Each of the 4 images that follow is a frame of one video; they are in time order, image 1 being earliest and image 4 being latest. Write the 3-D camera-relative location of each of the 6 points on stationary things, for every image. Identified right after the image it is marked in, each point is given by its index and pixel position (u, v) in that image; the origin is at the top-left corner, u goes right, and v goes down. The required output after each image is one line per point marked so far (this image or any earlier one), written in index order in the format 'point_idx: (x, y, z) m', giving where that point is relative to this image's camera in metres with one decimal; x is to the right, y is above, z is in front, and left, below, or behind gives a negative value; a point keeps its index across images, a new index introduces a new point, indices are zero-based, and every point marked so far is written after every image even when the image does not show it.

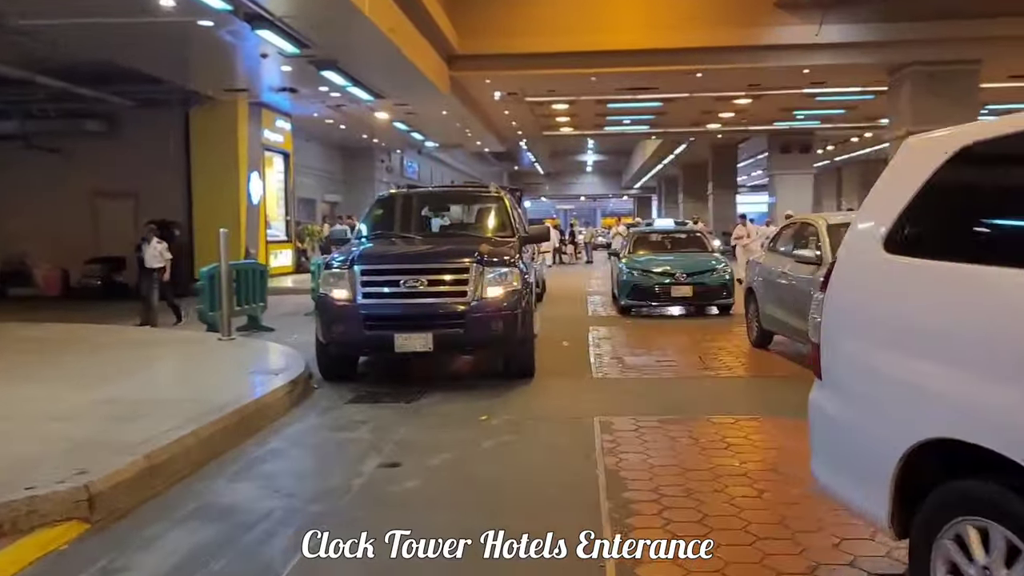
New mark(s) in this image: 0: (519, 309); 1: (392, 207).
0: (+0.1, -0.2, +8.2) m
1: (-1.6, +1.1, +10.8) m
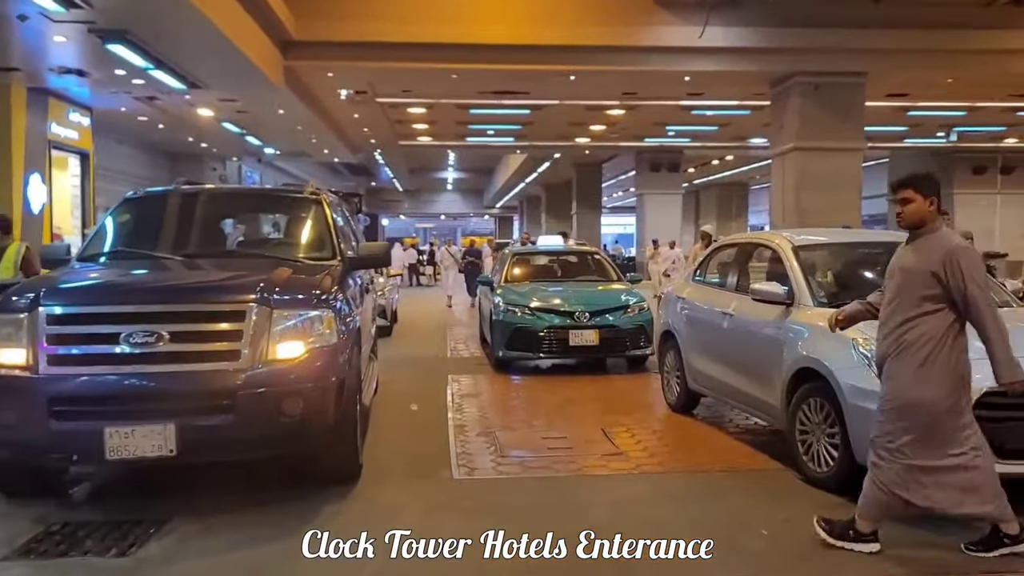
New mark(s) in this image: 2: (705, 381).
0: (-1.1, -0.6, +5.1) m
1: (-3.2, +0.7, +7.4) m
2: (+1.6, -0.8, +6.7) m
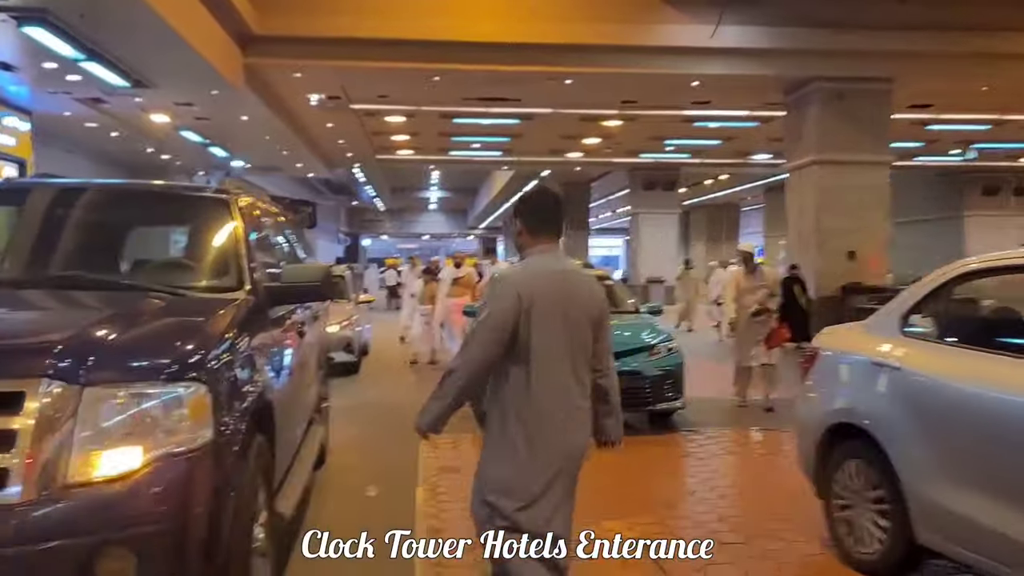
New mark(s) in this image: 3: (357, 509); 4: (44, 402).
0: (-1.1, -0.8, +2.9) m
1: (-3.2, +0.4, +5.2) m
2: (+1.6, -1.0, +4.6) m
3: (-1.0, -1.5, +5.1) m
4: (-1.6, -0.3, +2.7) m
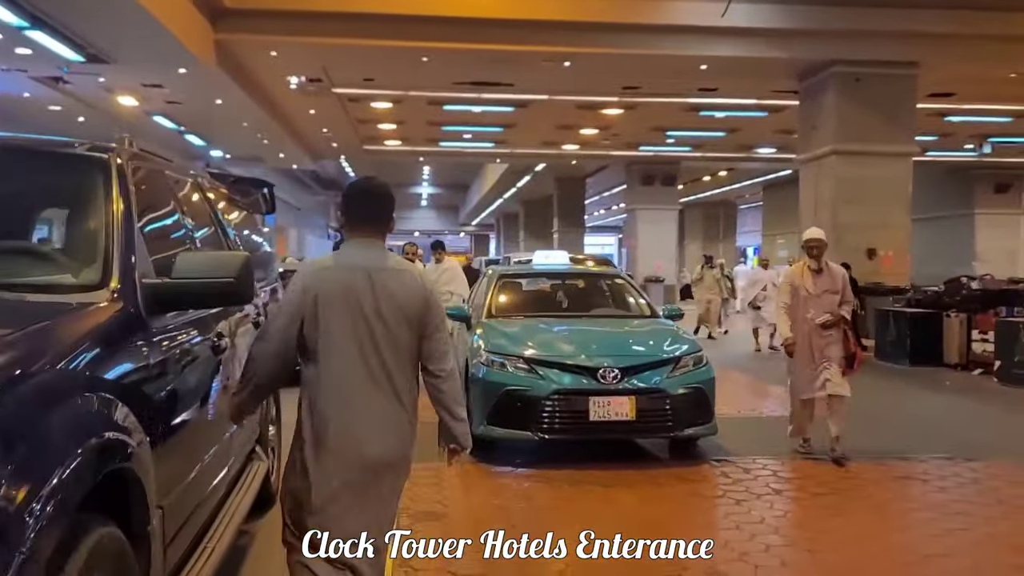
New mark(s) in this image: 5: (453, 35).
0: (-1.1, -0.8, +1.5) m
1: (-3.2, +0.5, +3.9) m
2: (+1.6, -1.0, +3.2) m
3: (-1.0, -1.5, +3.8) m
4: (-1.5, -0.3, +1.4) m
5: (-1.0, +4.8, +15.4) m
